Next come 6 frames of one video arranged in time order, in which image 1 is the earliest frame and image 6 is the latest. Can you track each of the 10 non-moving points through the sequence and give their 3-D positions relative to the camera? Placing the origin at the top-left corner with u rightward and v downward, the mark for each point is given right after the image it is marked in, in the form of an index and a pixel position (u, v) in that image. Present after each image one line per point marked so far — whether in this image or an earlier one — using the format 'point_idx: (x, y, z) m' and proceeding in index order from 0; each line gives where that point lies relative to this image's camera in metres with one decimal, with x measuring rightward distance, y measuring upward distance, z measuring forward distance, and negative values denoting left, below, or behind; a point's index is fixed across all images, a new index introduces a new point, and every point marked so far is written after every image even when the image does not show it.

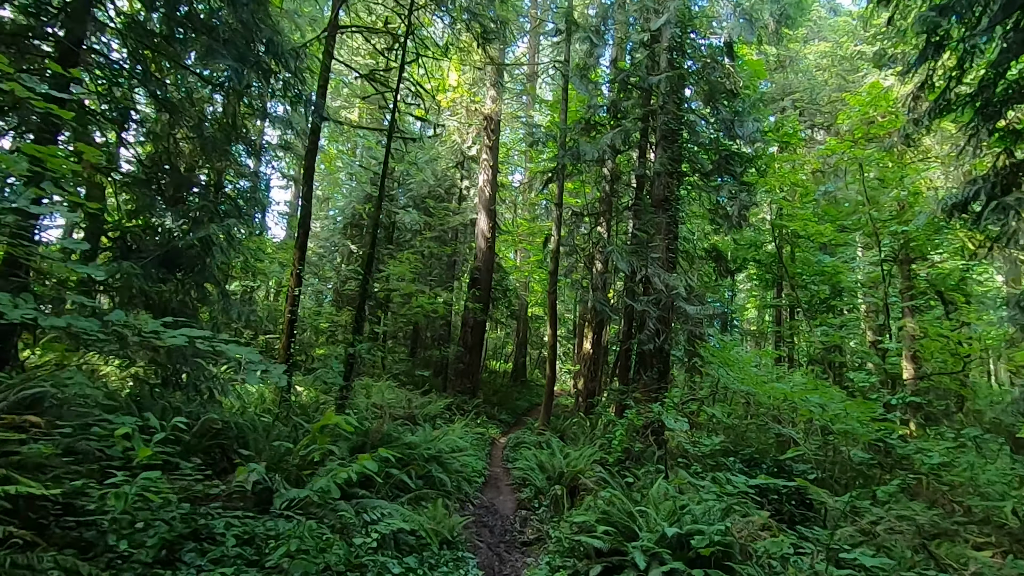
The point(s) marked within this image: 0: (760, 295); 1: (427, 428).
0: (+7.2, -0.2, +15.6) m
1: (-1.4, -2.4, +9.1) m
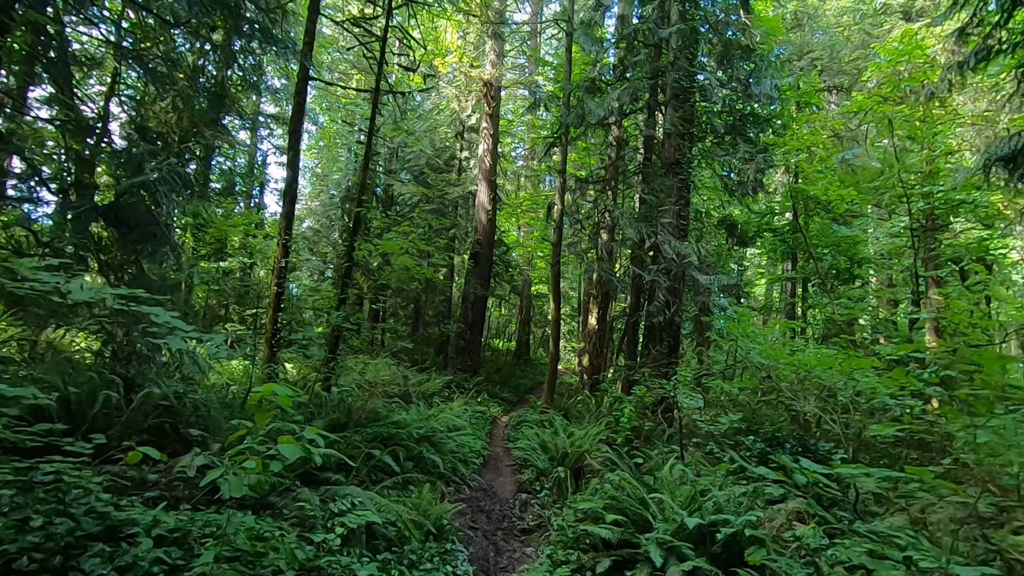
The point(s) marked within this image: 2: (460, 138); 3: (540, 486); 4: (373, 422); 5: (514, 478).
0: (+7.2, +0.6, +14.9) m
1: (-1.4, -1.9, +8.6) m
2: (-1.8, +5.2, +18.5) m
3: (+0.3, -2.5, +6.7) m
4: (-1.5, -1.4, +5.8) m
5: (0.0, -2.6, +7.3) m
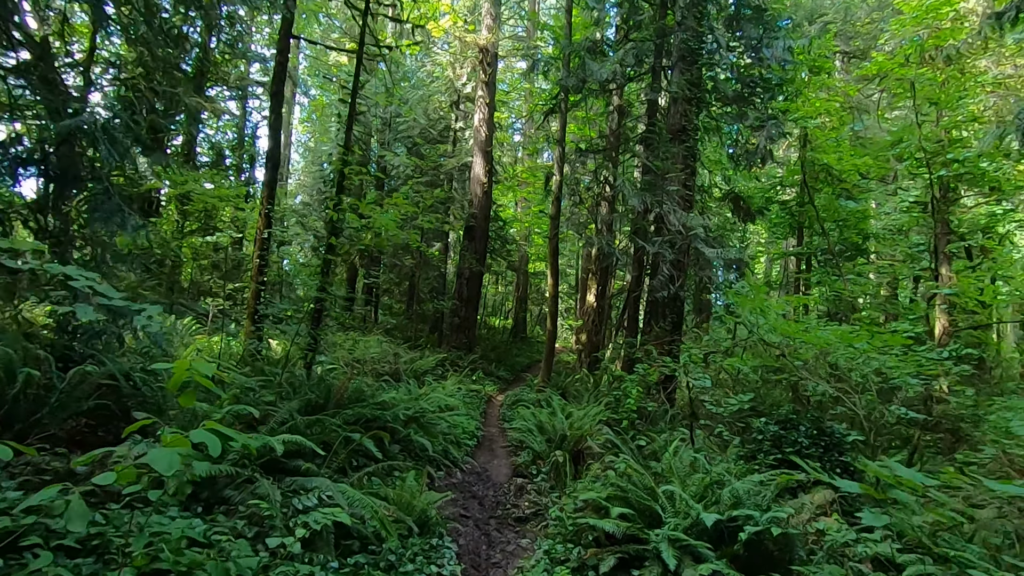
0: (+7.1, +1.2, +14.4) m
1: (-1.5, -1.5, +8.1) m
2: (-1.9, +6.0, +17.8) m
3: (+0.3, -2.1, +6.3) m
4: (-1.6, -1.1, +5.4) m
5: (0.0, -2.2, +6.9) m
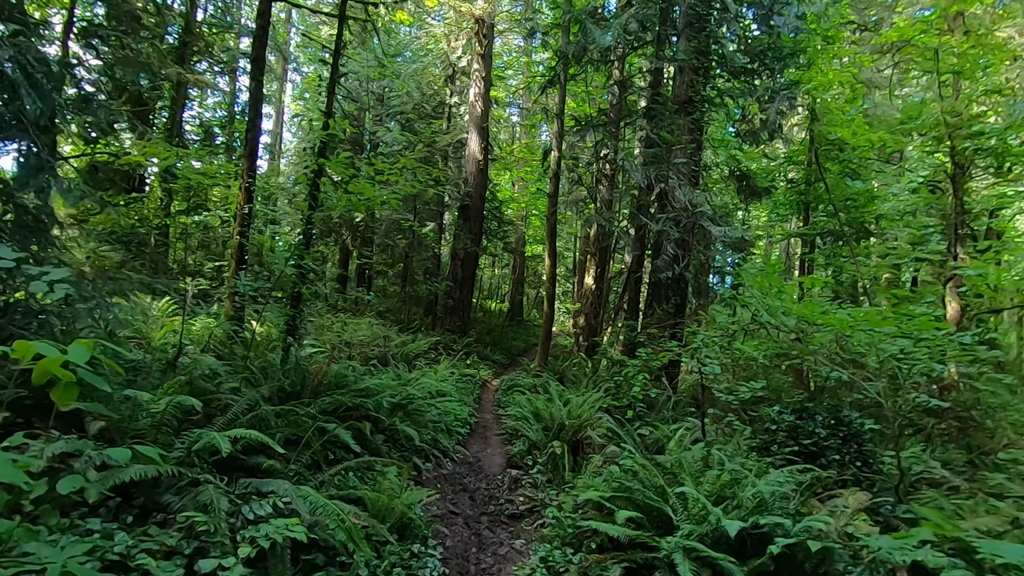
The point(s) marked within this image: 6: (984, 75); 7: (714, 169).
0: (+7.0, +1.7, +14.0) m
1: (-1.6, -1.2, +7.7) m
2: (-2.0, +6.6, +17.1) m
3: (+0.2, -1.9, +5.9) m
4: (-1.6, -0.9, +4.9) m
5: (-0.1, -2.0, +6.5) m
6: (+8.3, +3.8, +9.6) m
7: (+3.9, +2.3, +10.4) m
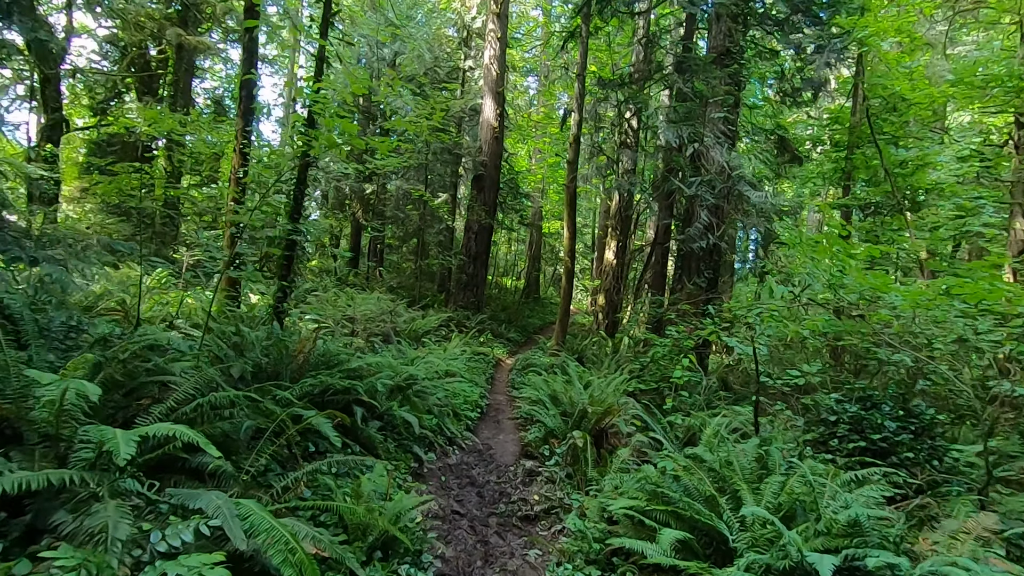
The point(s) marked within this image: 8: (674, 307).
0: (+7.4, +2.2, +13.0) m
1: (-1.4, -0.8, +7.1) m
2: (-1.5, +7.3, +16.2) m
3: (+0.4, -1.6, +5.2) m
4: (-1.5, -0.6, +4.3) m
5: (+0.1, -1.6, +5.9) m
6: (+8.6, +4.2, +8.4) m
7: (+4.2, +2.8, +9.5) m
8: (+2.3, -0.3, +7.7) m
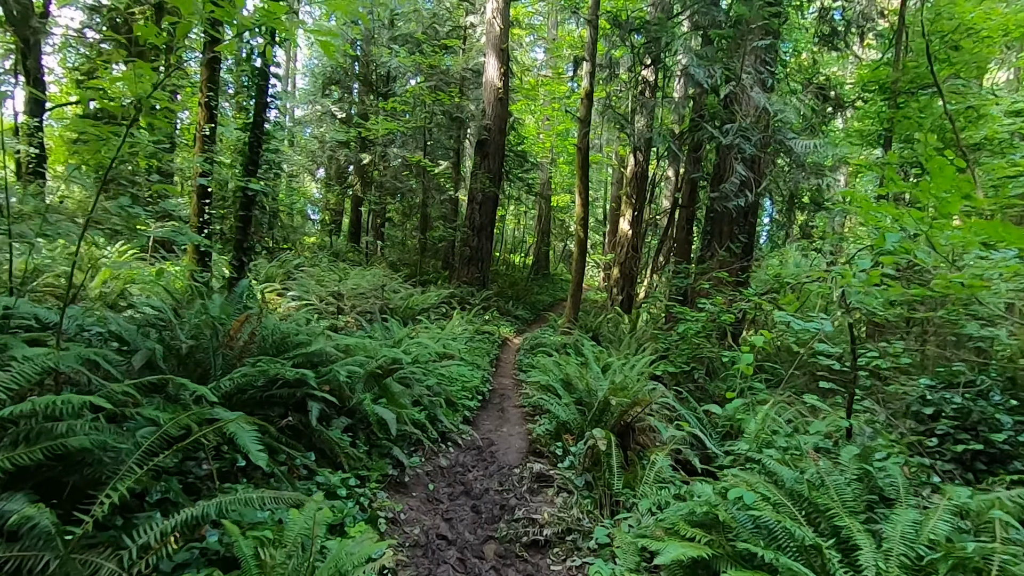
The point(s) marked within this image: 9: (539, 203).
0: (+7.6, +2.9, +11.8) m
1: (-1.3, -0.4, +6.2) m
2: (-1.3, +8.0, +15.0) m
3: (+0.4, -1.3, +4.3) m
4: (-1.5, -0.4, +3.4) m
5: (+0.1, -1.3, +5.0) m
6: (+8.6, +4.7, +7.1) m
7: (+4.3, +3.3, +8.3) m
8: (+2.4, +0.1, +6.7) m
9: (+1.0, +3.1, +19.5) m
